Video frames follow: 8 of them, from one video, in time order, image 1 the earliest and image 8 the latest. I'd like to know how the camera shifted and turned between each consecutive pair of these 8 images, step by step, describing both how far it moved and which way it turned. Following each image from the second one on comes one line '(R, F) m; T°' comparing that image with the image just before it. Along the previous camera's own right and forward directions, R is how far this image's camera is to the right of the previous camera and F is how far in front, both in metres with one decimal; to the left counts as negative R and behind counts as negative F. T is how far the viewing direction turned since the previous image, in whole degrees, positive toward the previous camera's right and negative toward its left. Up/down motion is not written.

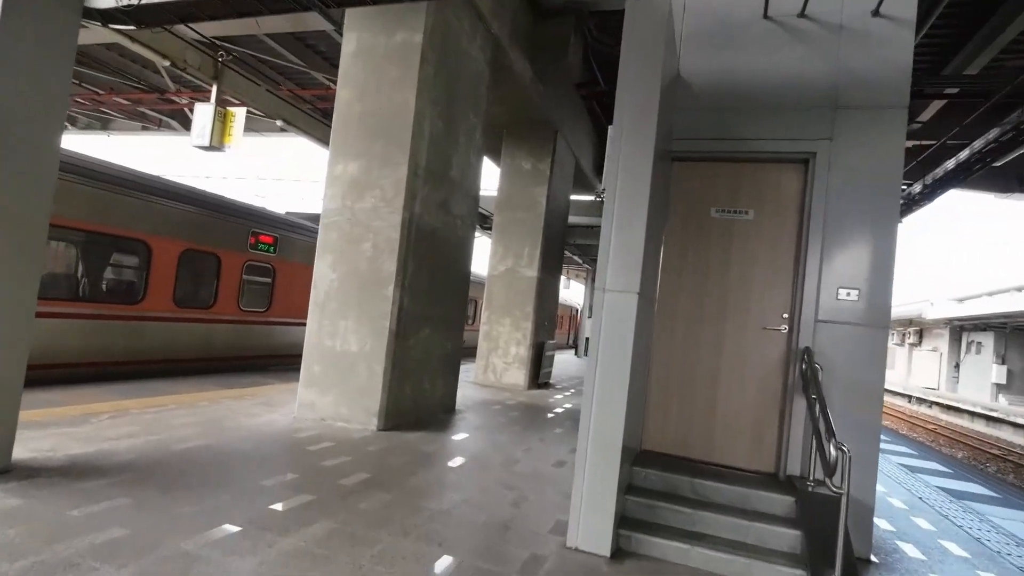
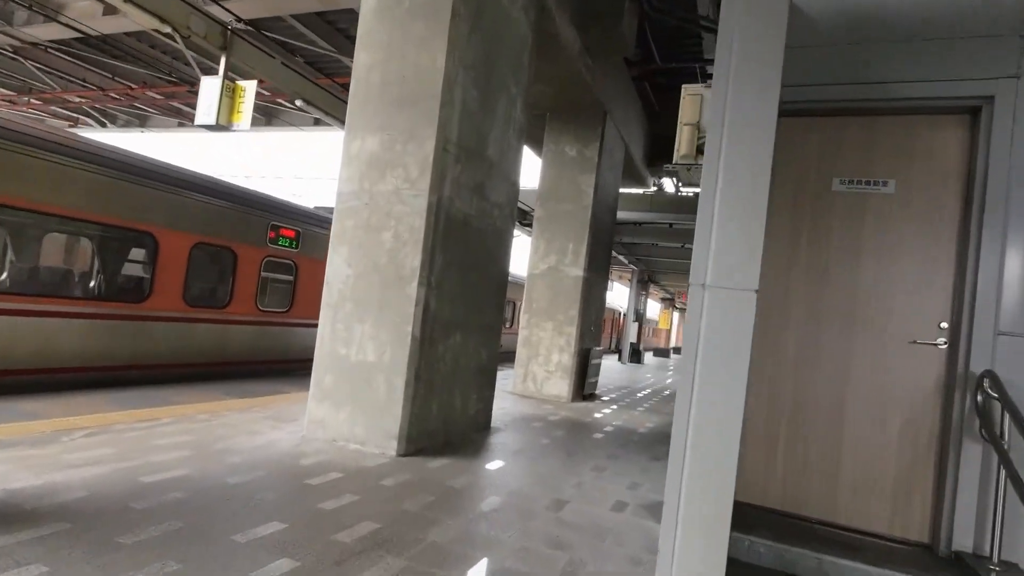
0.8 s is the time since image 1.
(-0.1, +1.0) m; -3°
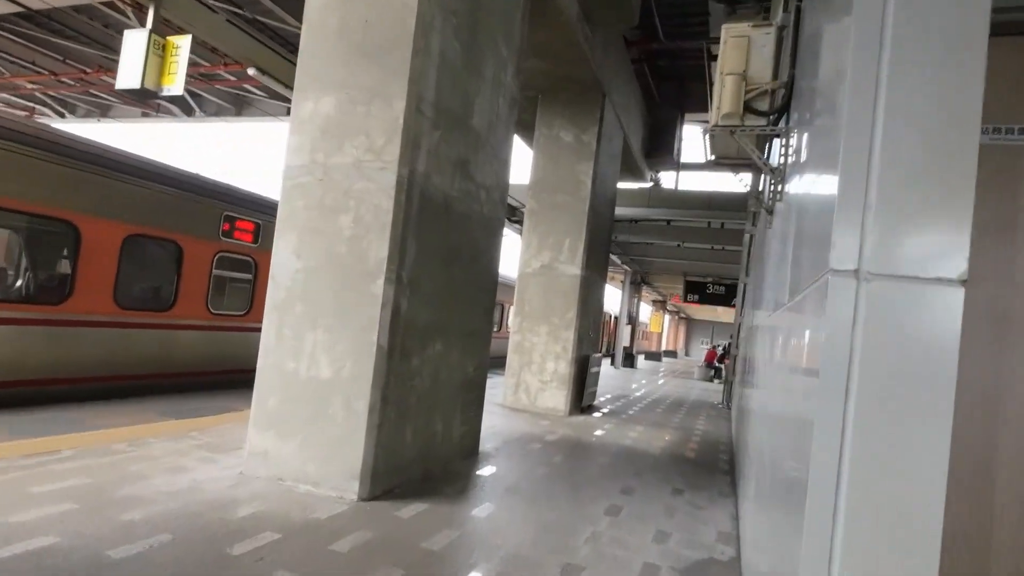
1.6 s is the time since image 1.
(0.0, +1.0) m; +1°
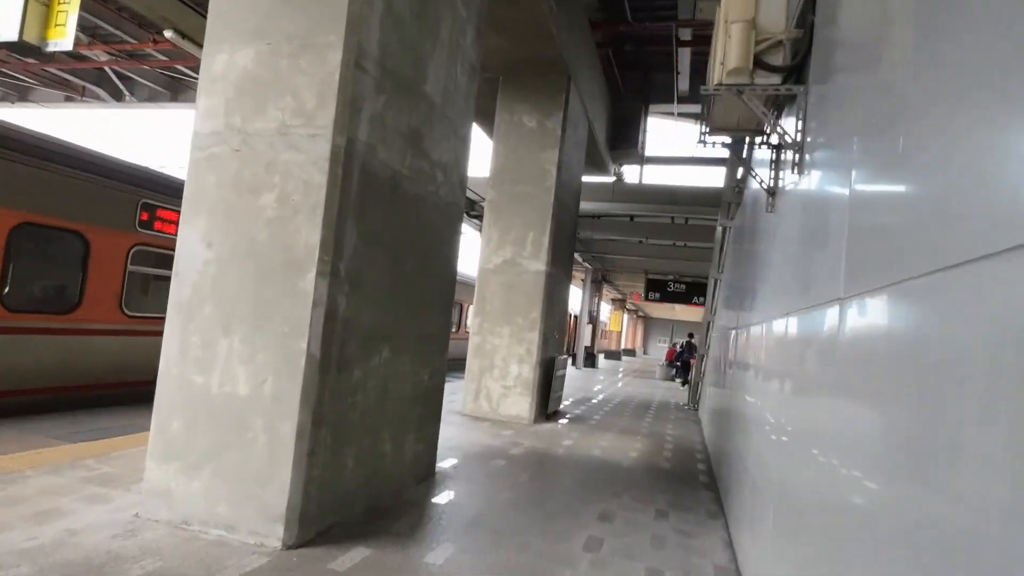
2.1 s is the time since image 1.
(0.0, +0.7) m; +4°
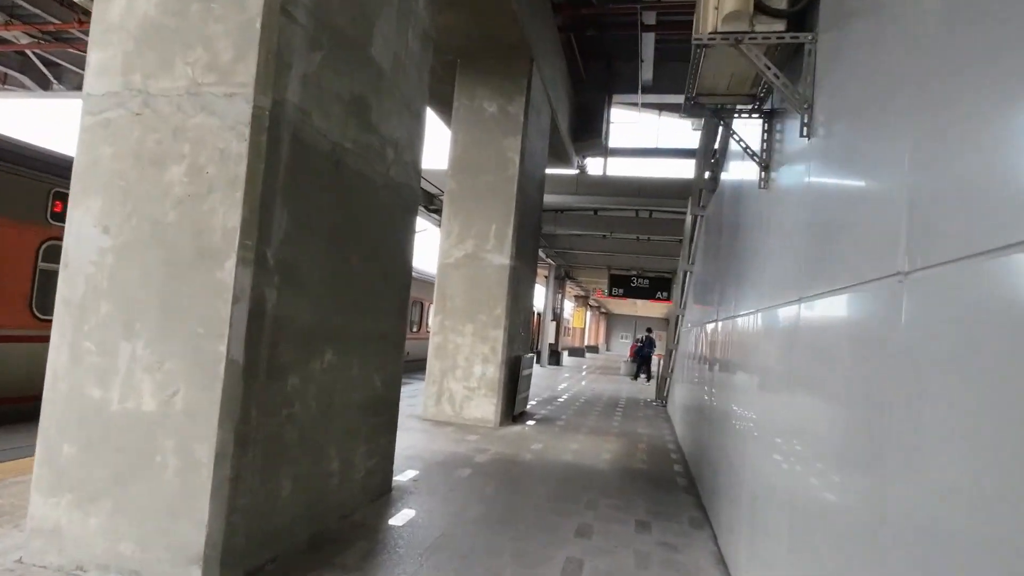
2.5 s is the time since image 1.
(0.0, +0.5) m; +3°
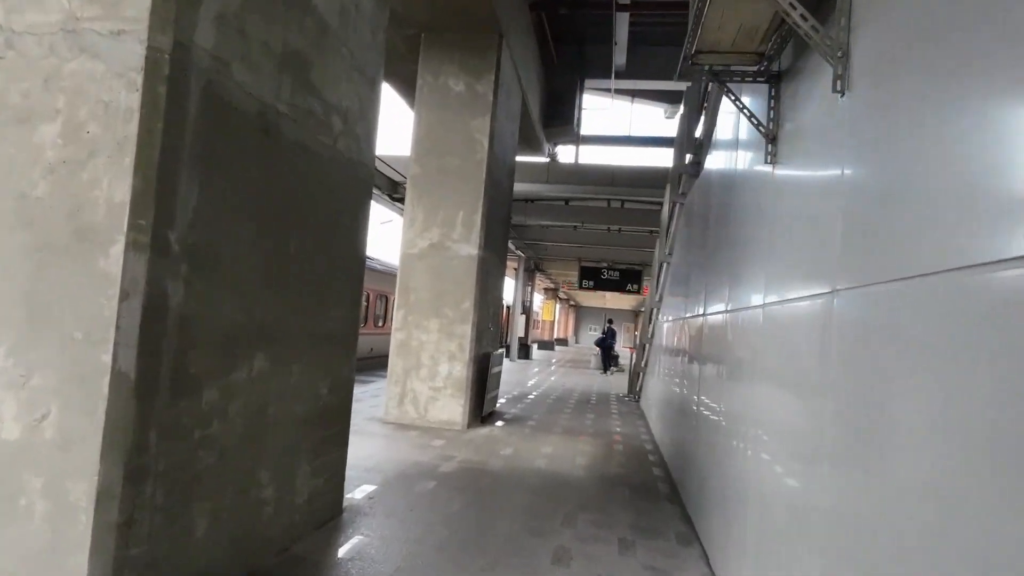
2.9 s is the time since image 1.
(0.0, +0.5) m; +3°
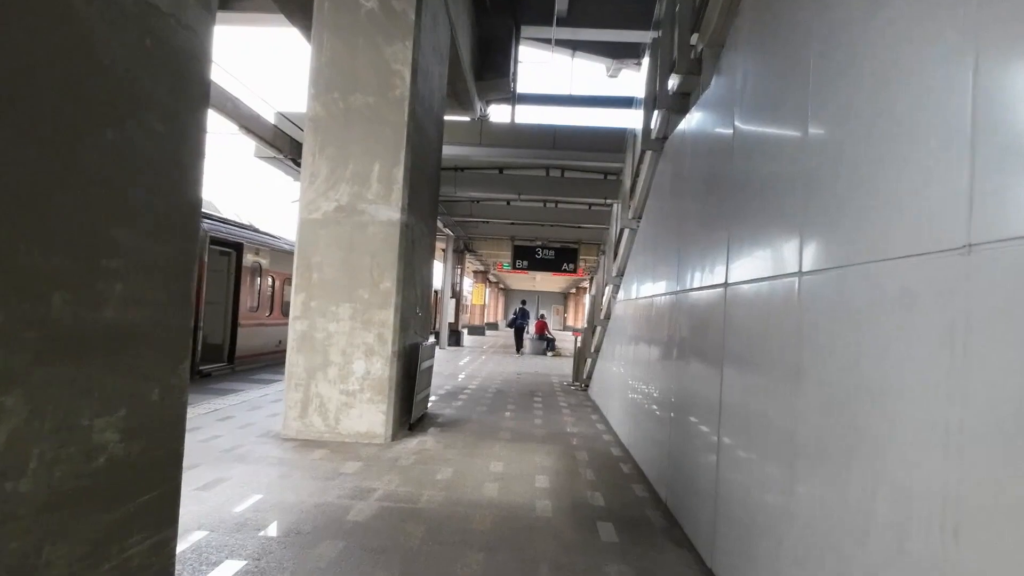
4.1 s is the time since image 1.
(-0.1, +1.5) m; +6°
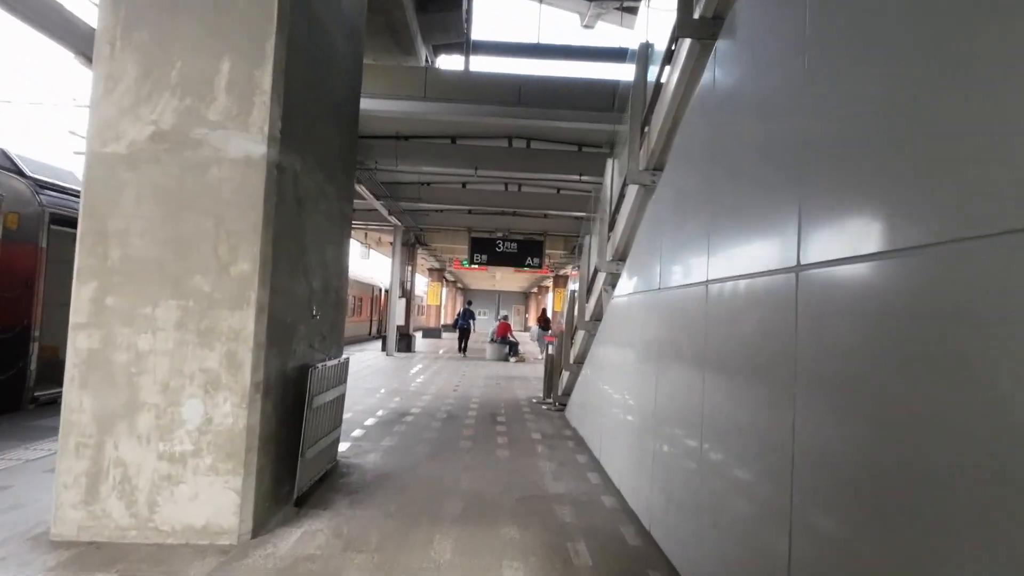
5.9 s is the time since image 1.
(+0.1, +2.2) m; +4°
